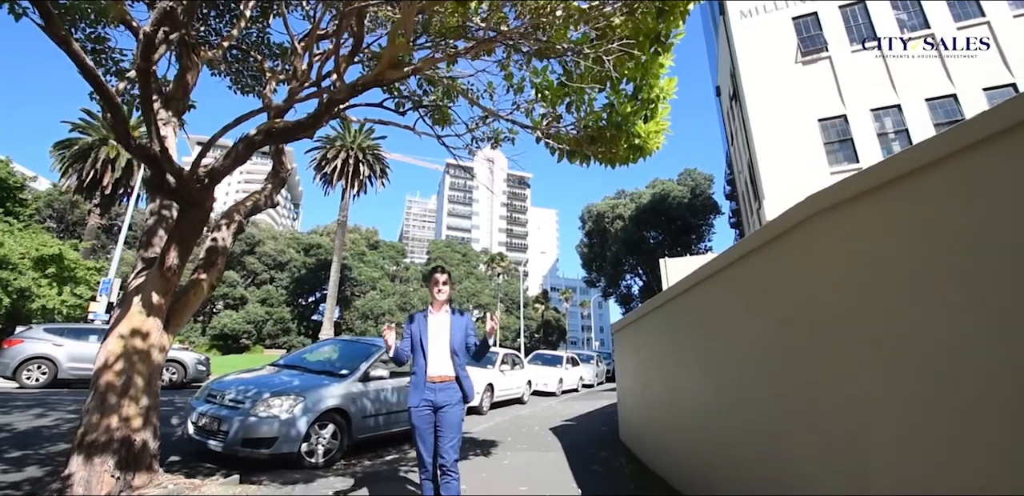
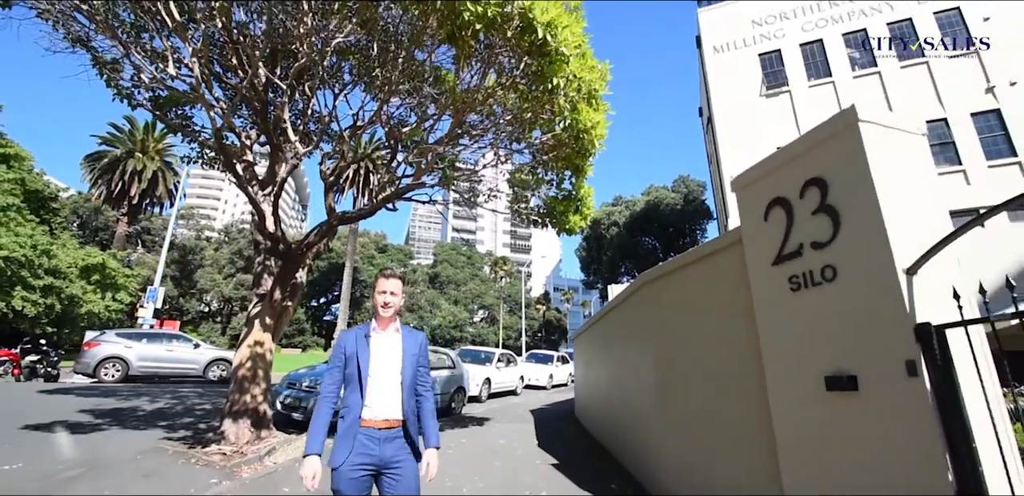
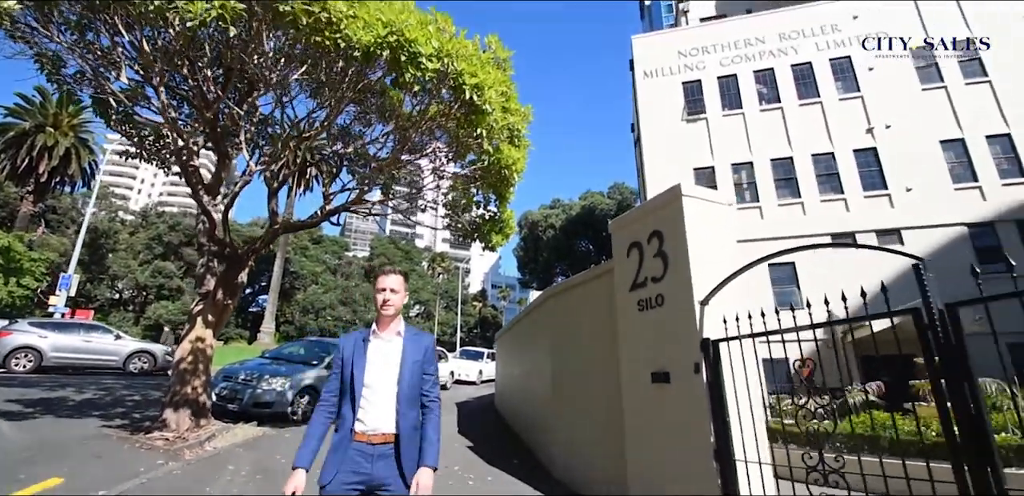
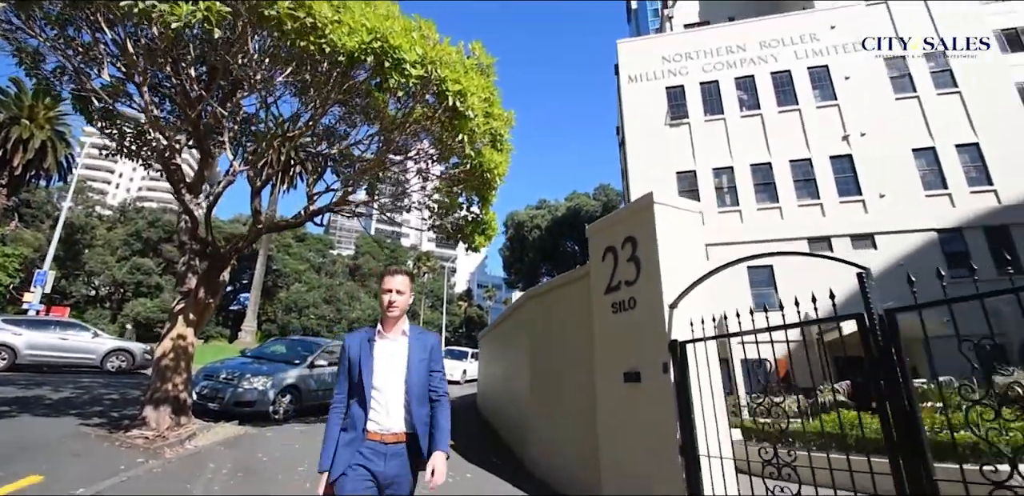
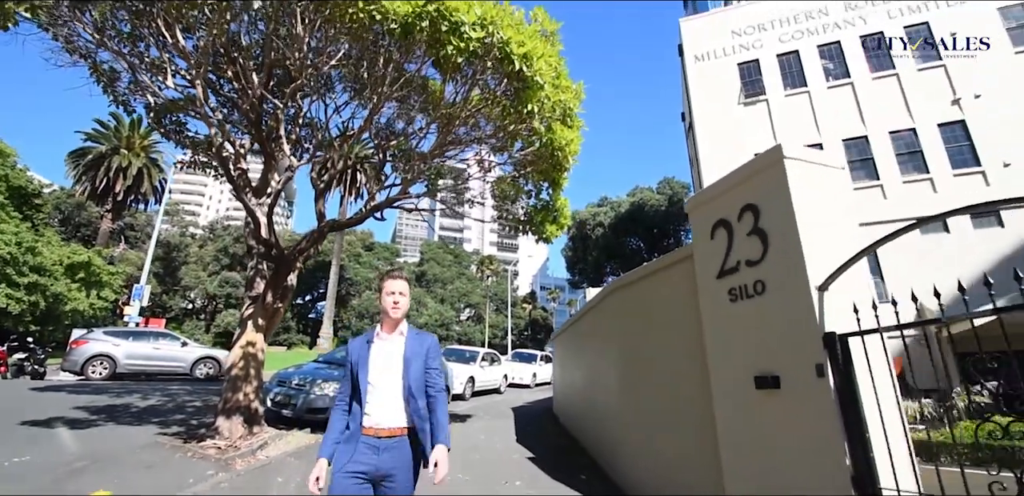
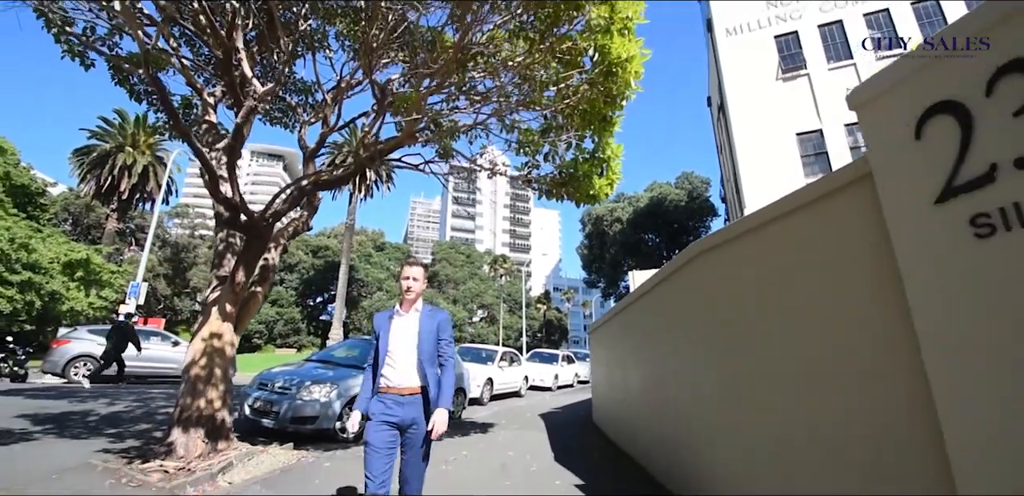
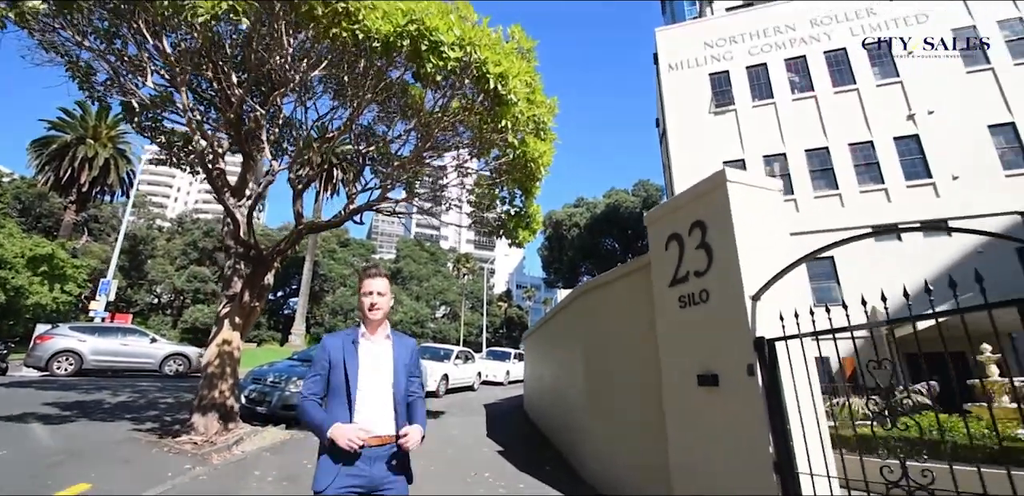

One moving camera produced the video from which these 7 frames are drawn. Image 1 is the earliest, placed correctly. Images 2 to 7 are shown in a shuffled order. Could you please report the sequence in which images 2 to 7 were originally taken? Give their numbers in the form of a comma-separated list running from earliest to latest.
6, 2, 5, 7, 3, 4
